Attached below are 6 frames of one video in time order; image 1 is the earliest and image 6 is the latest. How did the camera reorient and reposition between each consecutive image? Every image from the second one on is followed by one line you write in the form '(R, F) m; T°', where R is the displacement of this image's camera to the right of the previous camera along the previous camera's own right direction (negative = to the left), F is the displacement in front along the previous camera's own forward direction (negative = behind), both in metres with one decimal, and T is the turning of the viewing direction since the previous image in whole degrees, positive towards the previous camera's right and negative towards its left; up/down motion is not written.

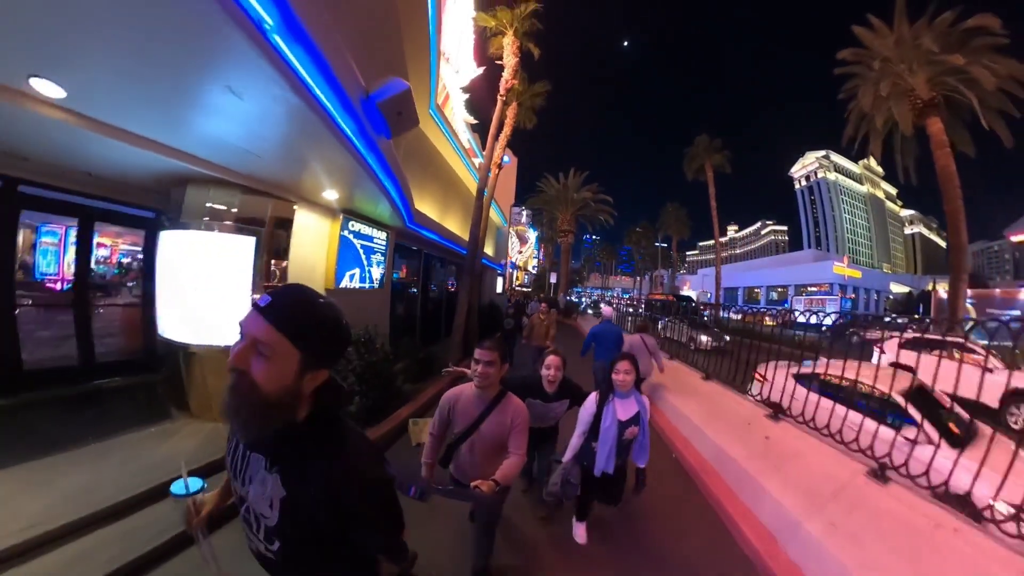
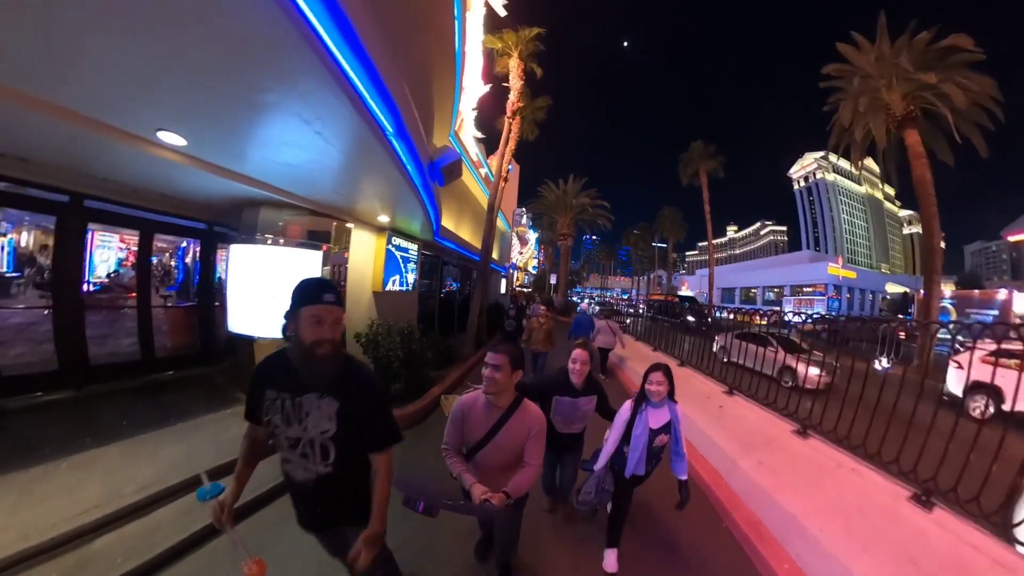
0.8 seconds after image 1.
(-0.1, -0.8) m; 0°
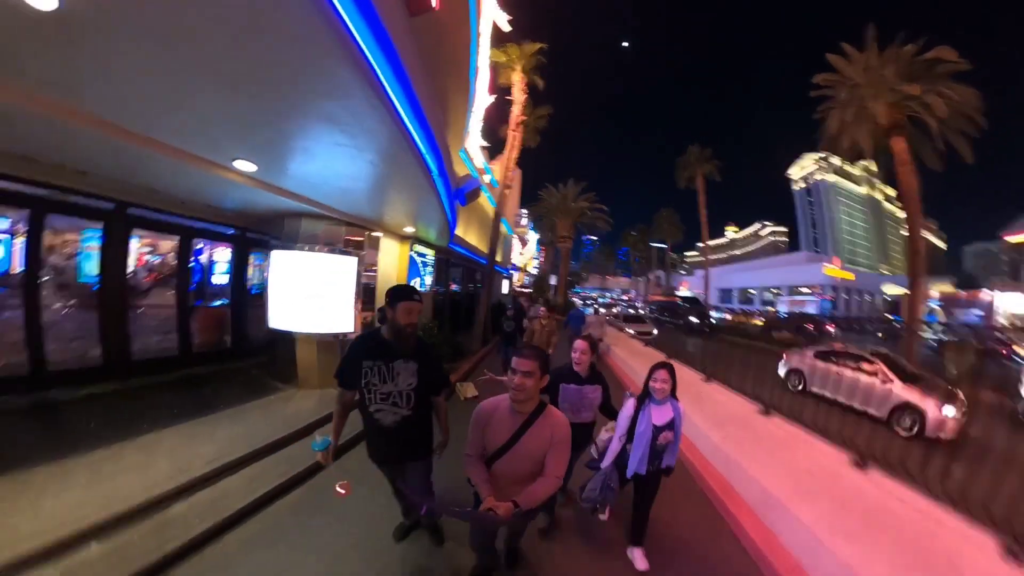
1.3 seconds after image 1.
(-0.1, -0.6) m; 0°
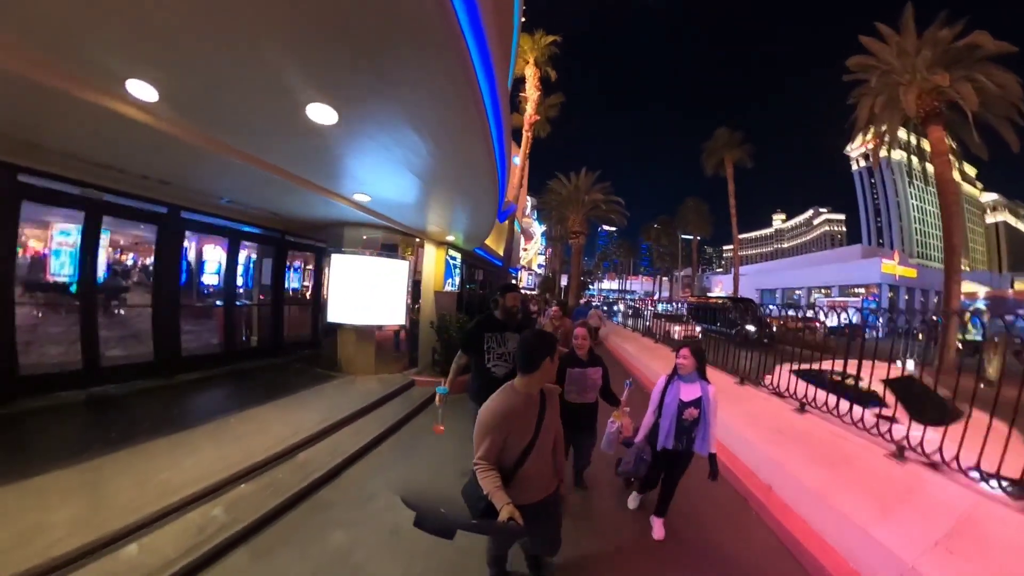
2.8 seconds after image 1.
(-0.1, -0.3) m; -3°
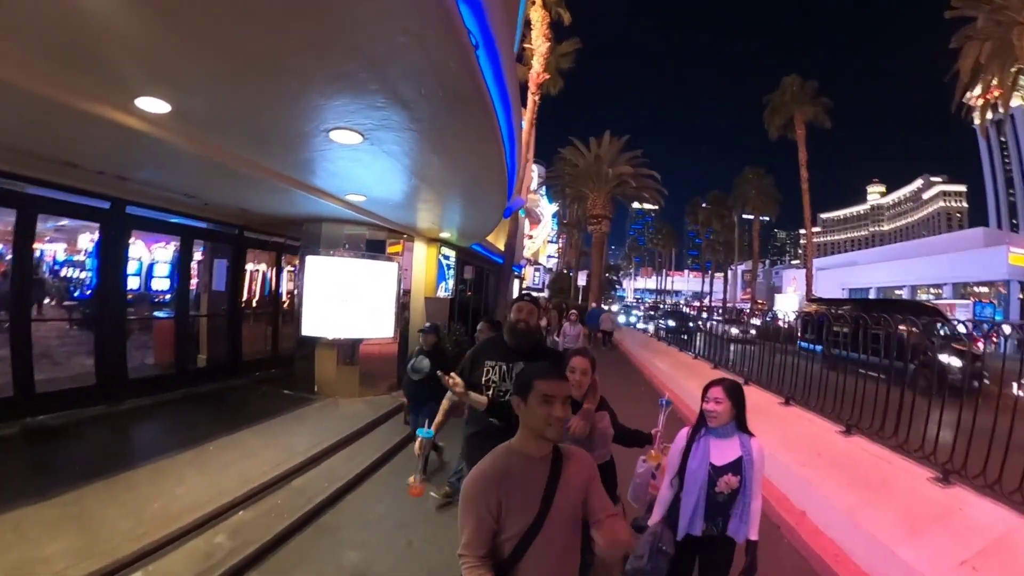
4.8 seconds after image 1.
(+0.4, +0.9) m; -5°
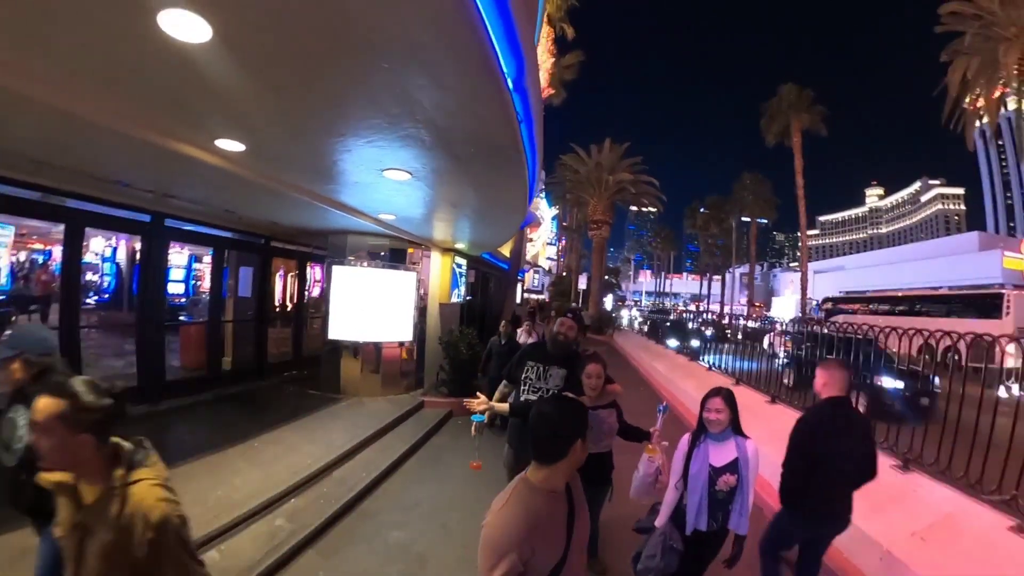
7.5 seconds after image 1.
(-0.1, -0.4) m; 0°
